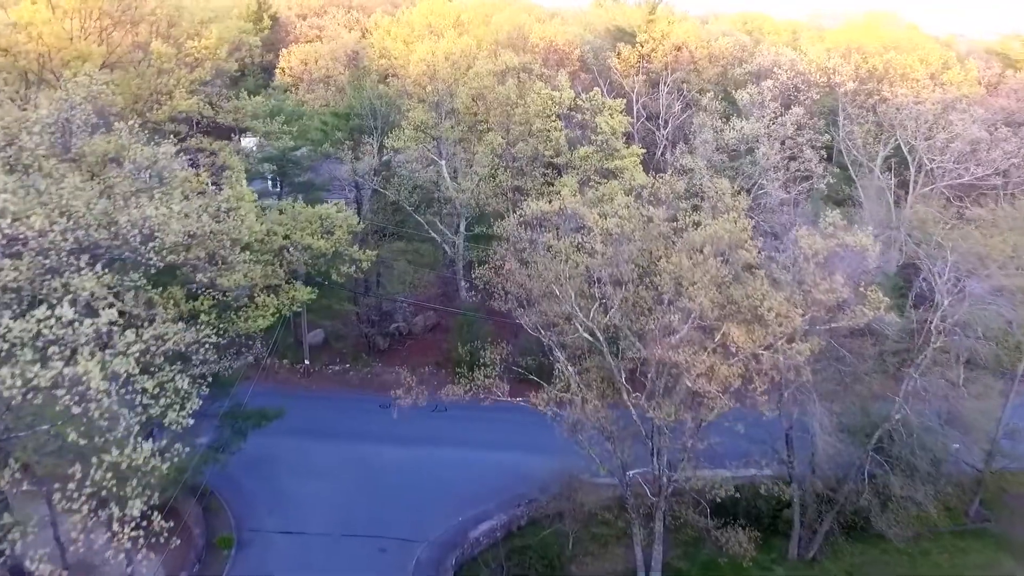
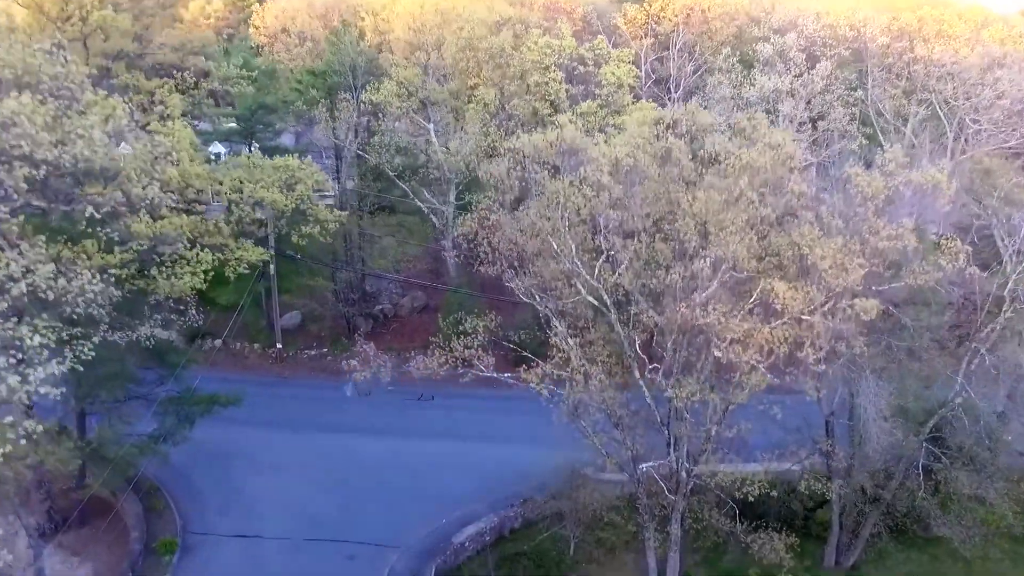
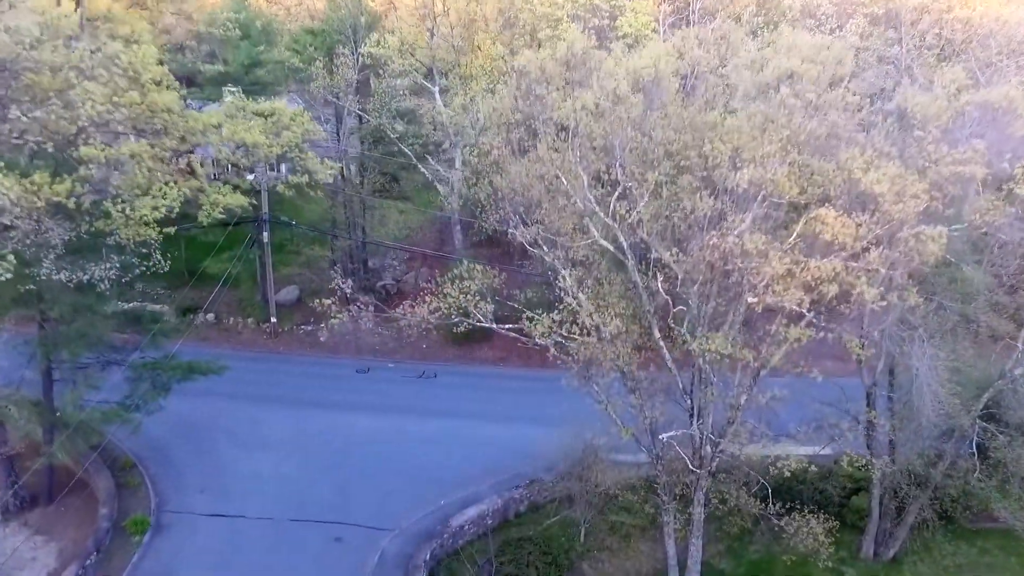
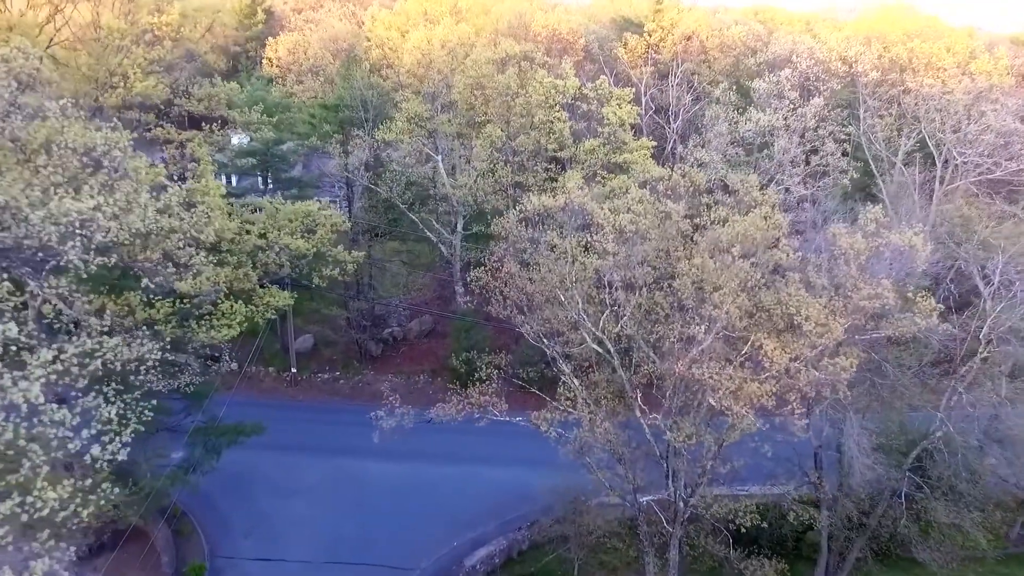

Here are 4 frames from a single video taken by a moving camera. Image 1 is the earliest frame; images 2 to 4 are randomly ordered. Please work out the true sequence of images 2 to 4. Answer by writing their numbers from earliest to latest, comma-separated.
4, 2, 3
